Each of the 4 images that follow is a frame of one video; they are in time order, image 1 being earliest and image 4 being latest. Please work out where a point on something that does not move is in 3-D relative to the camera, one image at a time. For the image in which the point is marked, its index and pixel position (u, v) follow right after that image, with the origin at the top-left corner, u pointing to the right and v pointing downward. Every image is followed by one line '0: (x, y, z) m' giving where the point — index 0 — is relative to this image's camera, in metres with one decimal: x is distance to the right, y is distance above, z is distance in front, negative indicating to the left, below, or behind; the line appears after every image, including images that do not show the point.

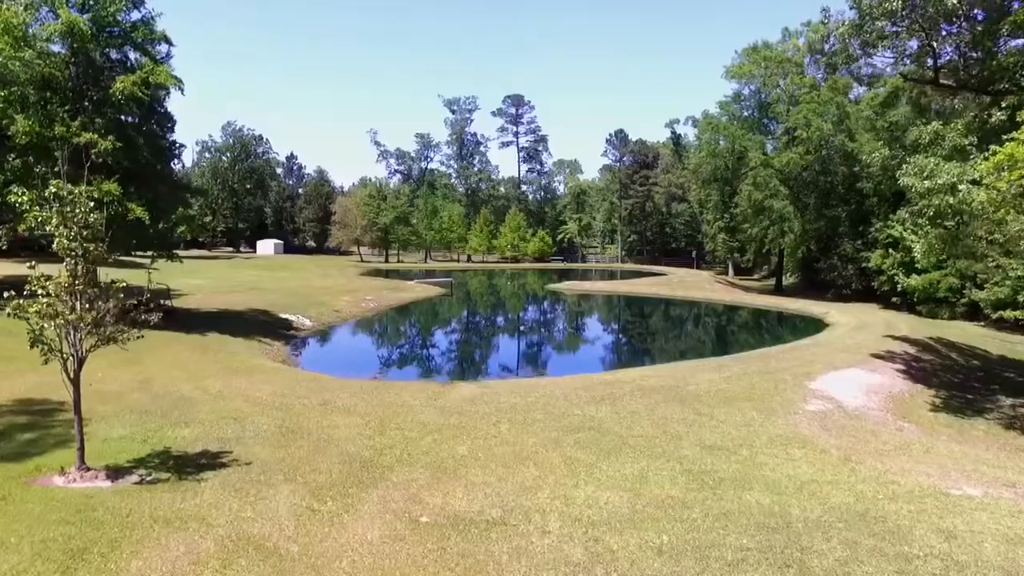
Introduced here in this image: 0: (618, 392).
0: (+2.0, -2.0, +13.8) m
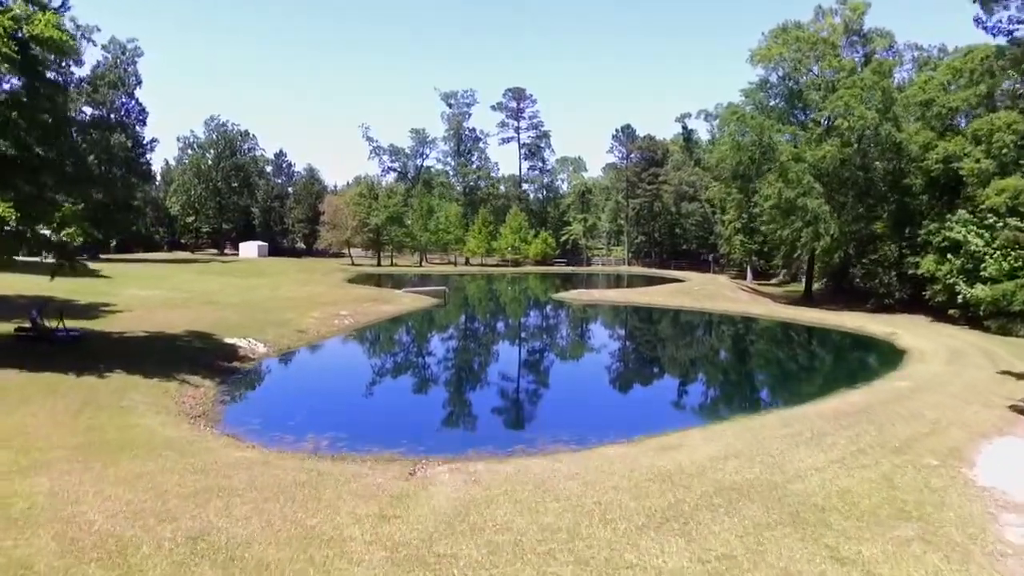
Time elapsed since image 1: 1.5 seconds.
0: (+2.0, -2.5, +8.6) m
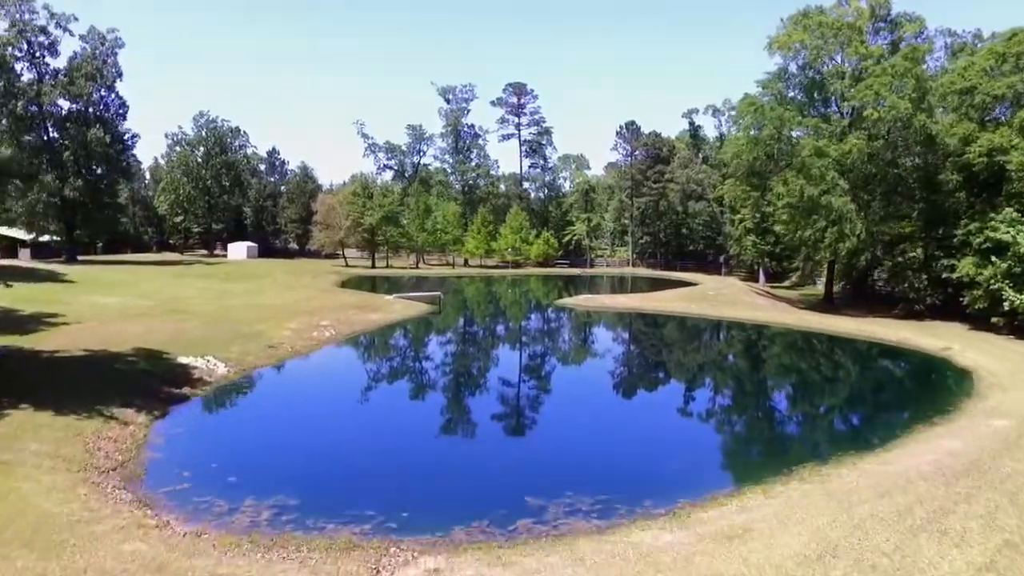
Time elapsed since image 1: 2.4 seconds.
0: (+2.1, -2.8, +5.5) m
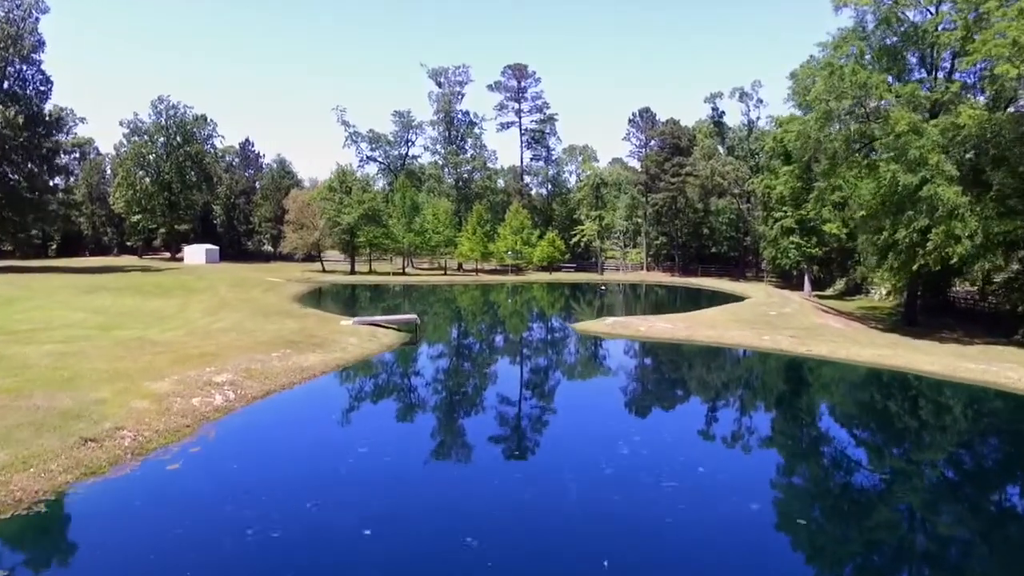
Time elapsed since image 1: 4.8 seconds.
0: (+2.2, -3.6, -4.1) m
